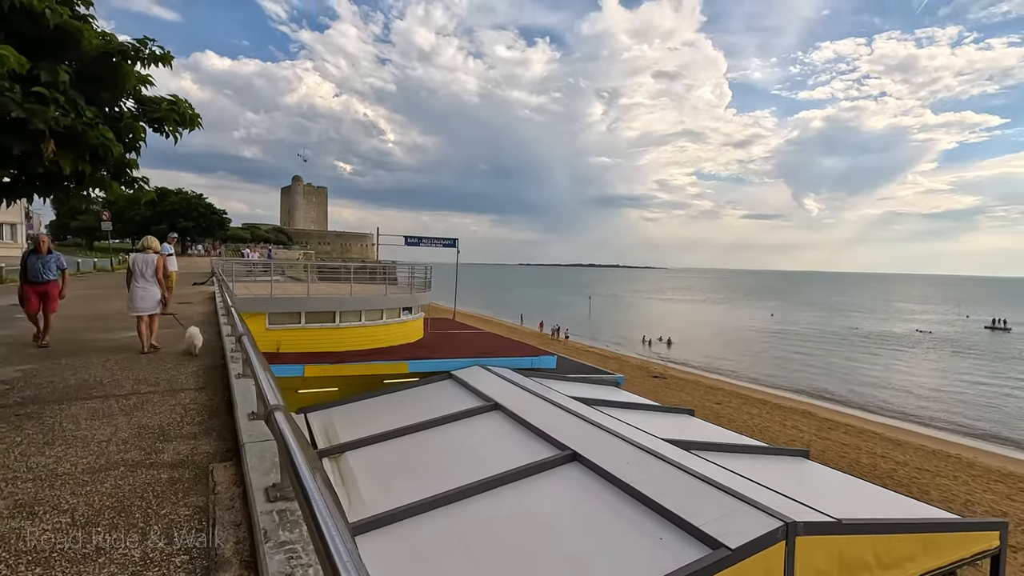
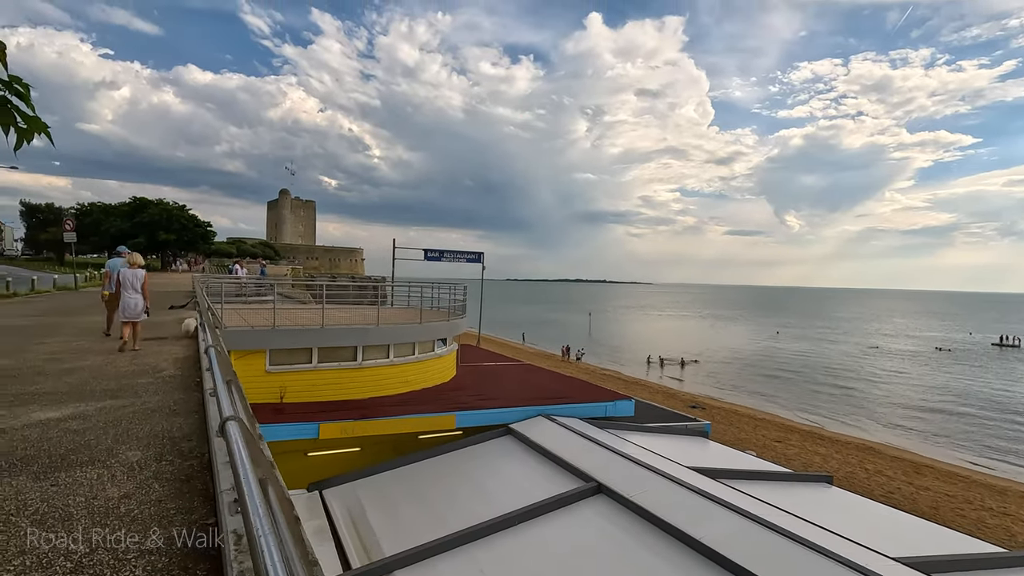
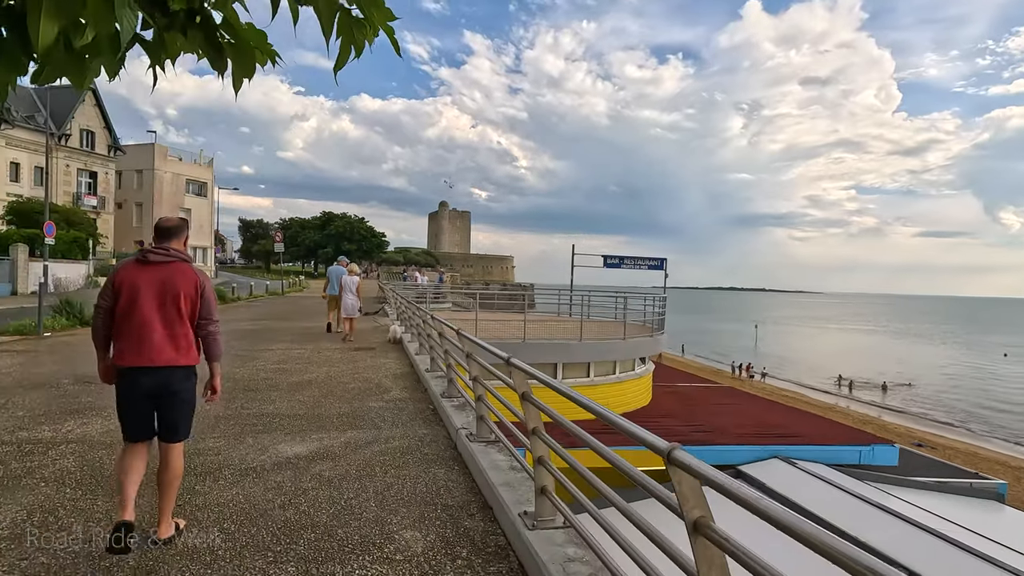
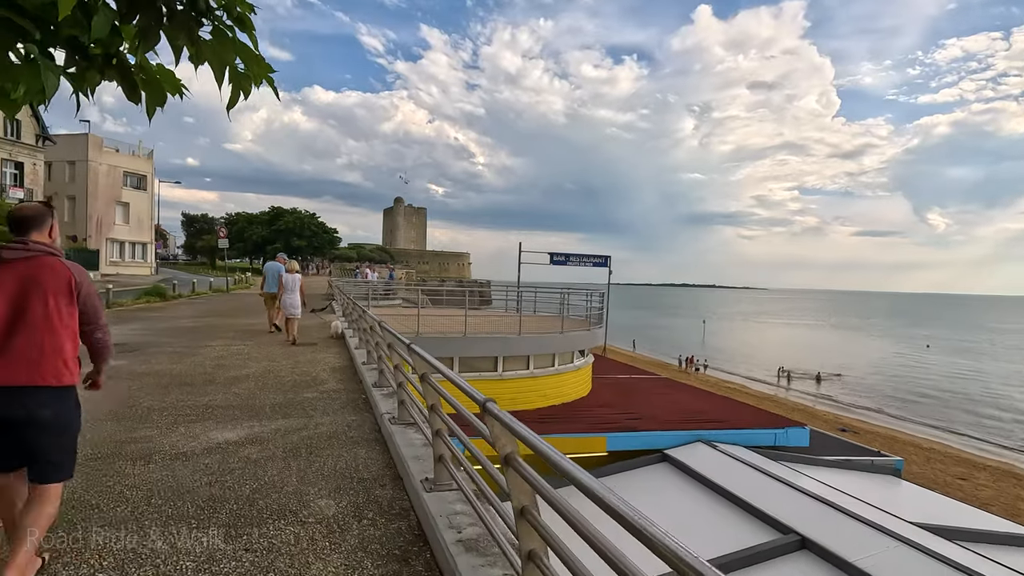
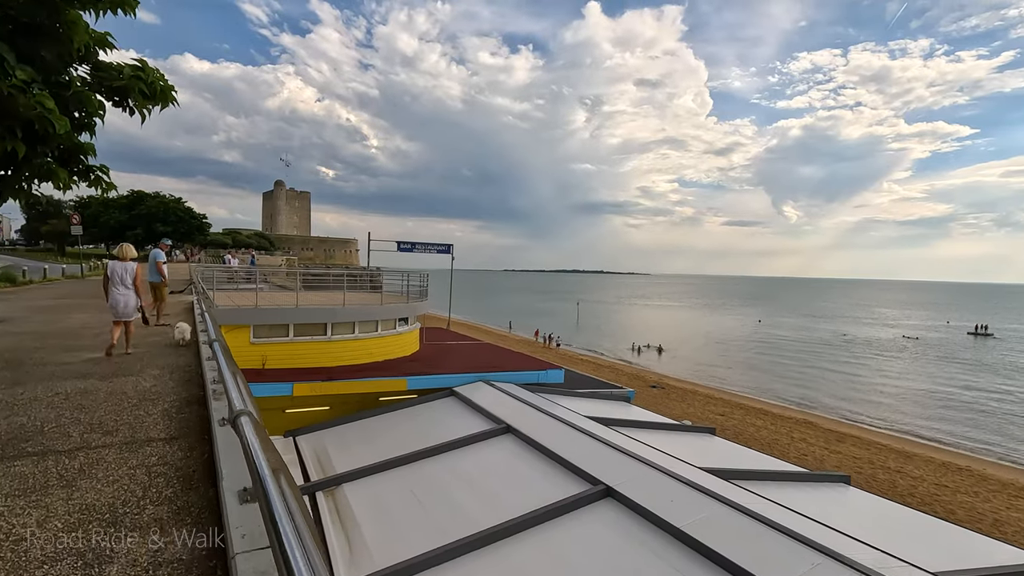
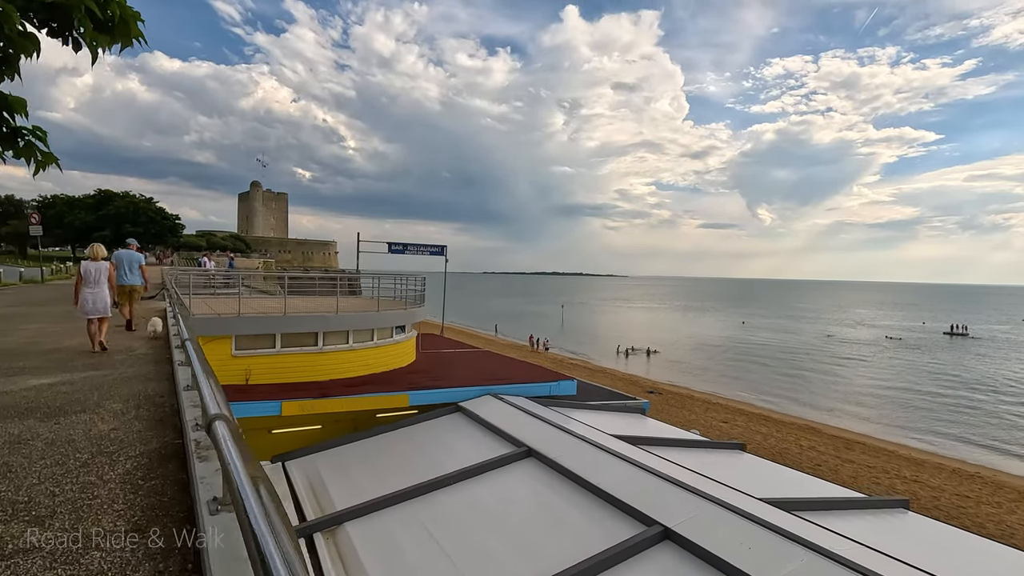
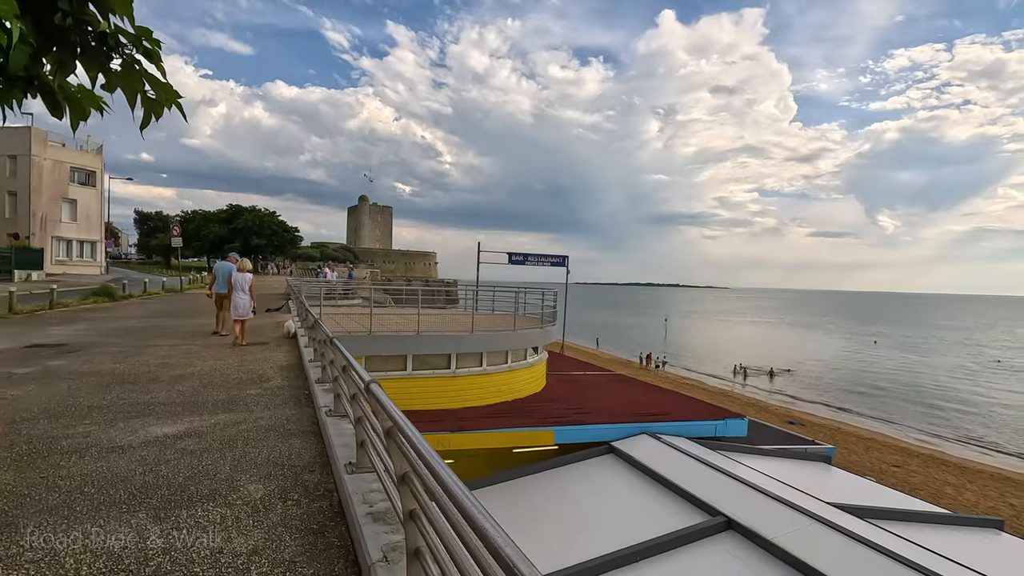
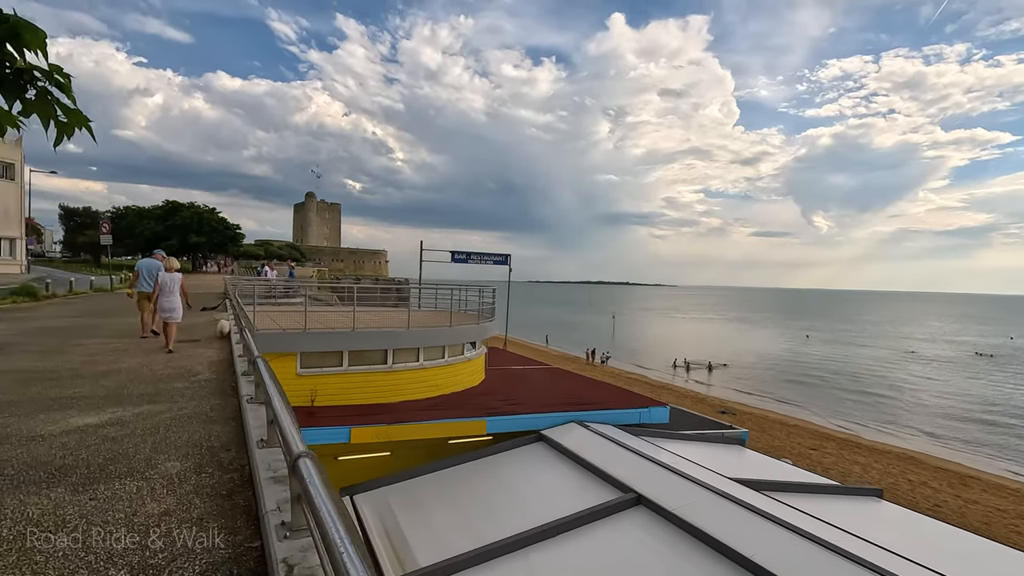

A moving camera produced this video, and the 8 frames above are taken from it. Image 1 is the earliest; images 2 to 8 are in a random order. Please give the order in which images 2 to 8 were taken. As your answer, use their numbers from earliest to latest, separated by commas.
5, 6, 2, 8, 7, 4, 3
